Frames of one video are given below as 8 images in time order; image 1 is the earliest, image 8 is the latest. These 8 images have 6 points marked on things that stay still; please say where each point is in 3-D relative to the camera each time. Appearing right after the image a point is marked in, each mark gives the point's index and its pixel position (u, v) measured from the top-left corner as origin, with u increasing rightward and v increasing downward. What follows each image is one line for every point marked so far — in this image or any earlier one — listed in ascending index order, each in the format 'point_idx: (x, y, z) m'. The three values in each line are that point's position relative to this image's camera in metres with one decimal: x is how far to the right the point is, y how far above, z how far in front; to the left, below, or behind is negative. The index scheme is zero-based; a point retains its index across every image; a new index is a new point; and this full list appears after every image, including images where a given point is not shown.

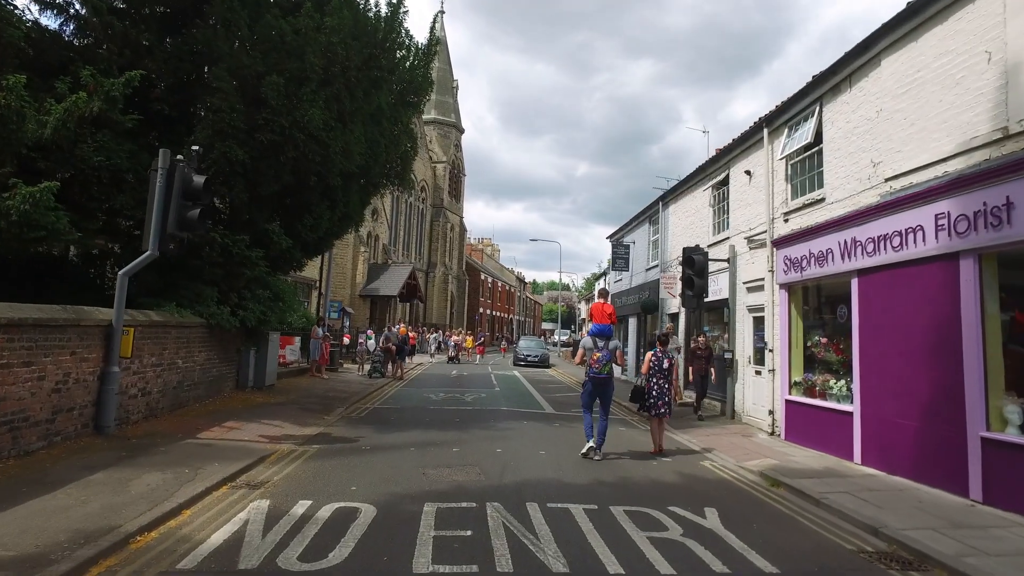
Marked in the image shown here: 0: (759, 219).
0: (+4.3, +1.2, +11.7) m
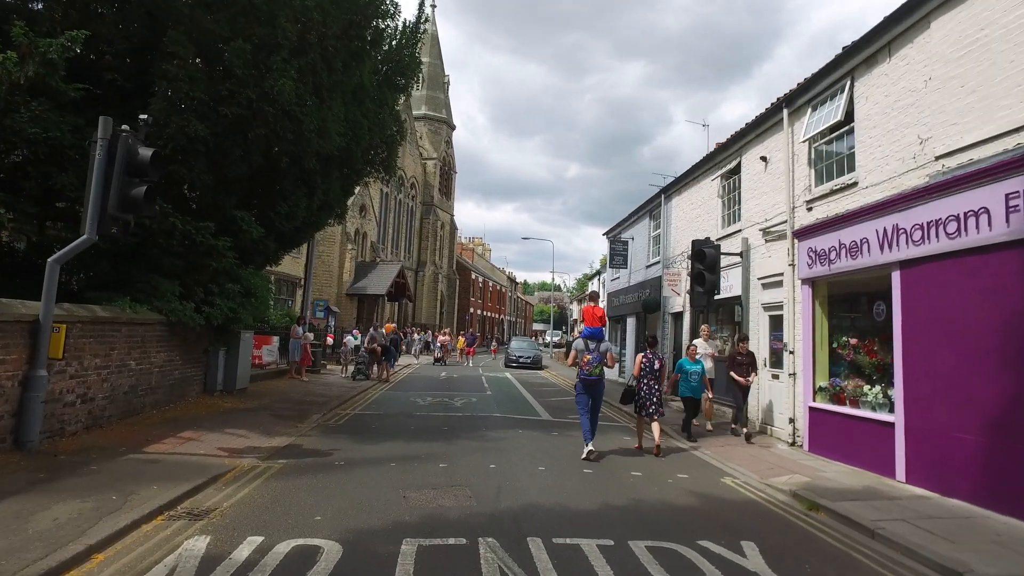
0: (+4.3, +1.3, +10.7) m
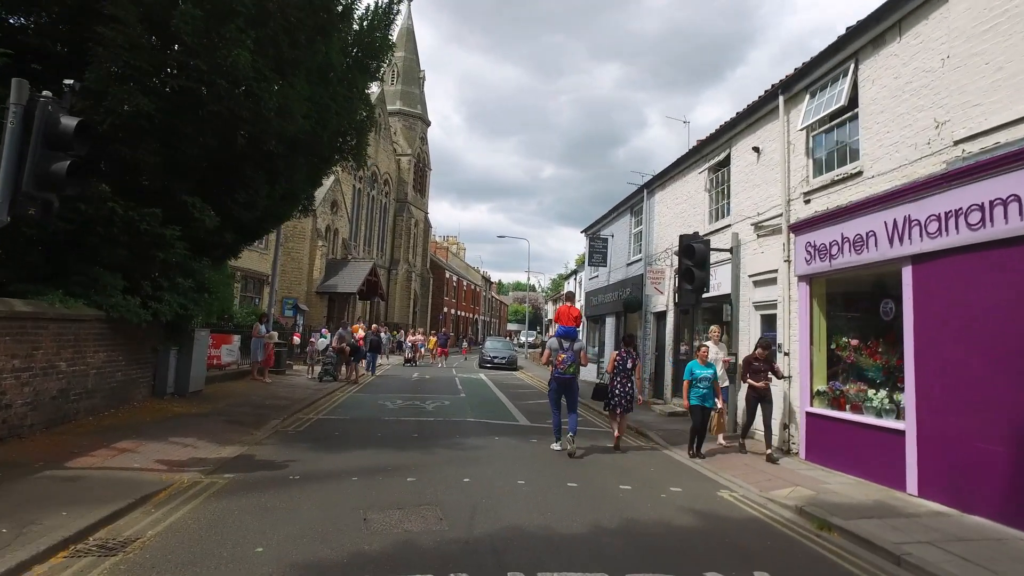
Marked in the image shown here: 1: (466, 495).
0: (+3.9, +1.3, +10.1) m
1: (-0.4, -1.9, +6.2) m
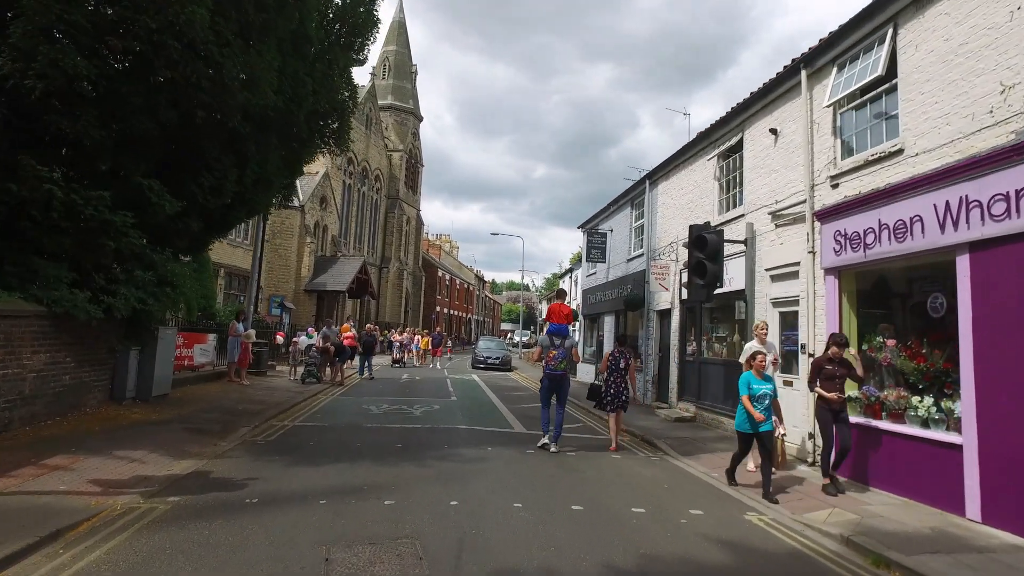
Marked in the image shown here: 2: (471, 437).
0: (+3.8, +1.4, +9.2) m
1: (-0.5, -1.8, +5.2) m
2: (-0.6, -2.2, +9.8) m
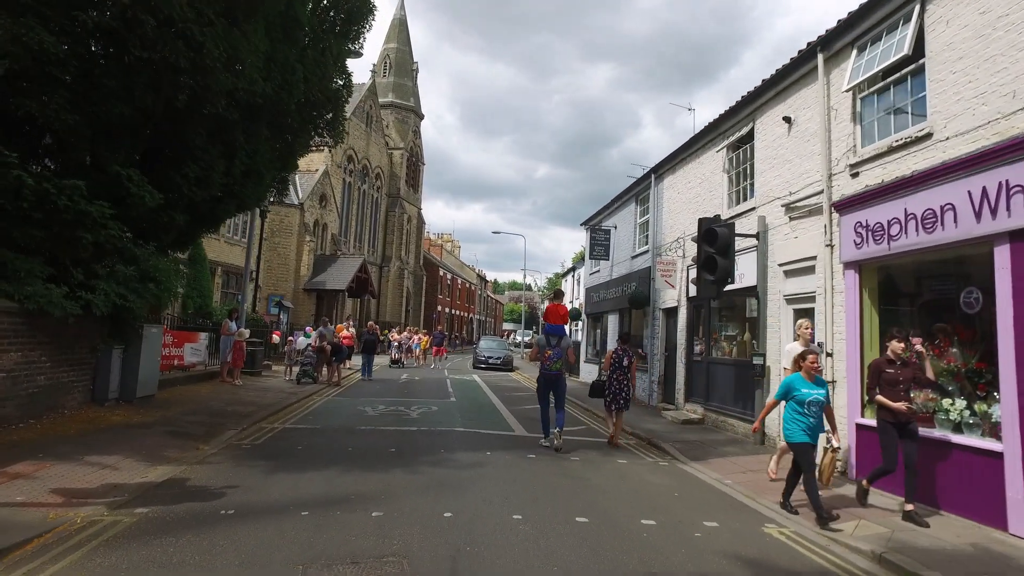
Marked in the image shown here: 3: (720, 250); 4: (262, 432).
0: (+3.9, +1.4, +8.7) m
1: (-0.5, -1.8, +4.8) m
2: (-0.6, -2.1, +9.4) m
3: (+2.9, +0.5, +9.4) m
4: (-3.4, -2.0, +9.2) m
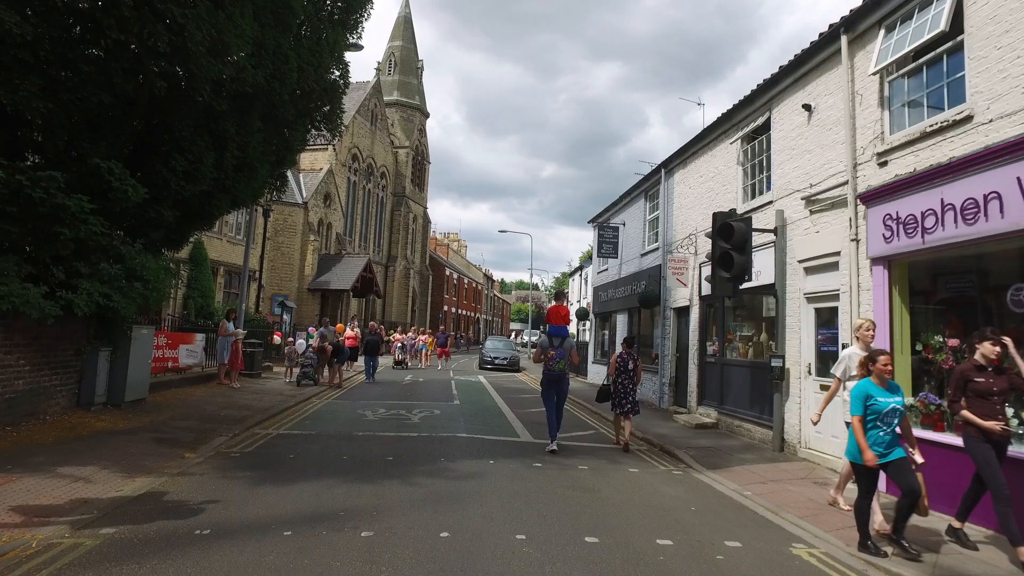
0: (+3.9, +1.5, +8.2) m
1: (-0.5, -1.8, +4.3) m
2: (-0.5, -2.1, +8.9) m
3: (+3.0, +0.6, +8.9) m
4: (-3.4, -2.0, +8.8) m
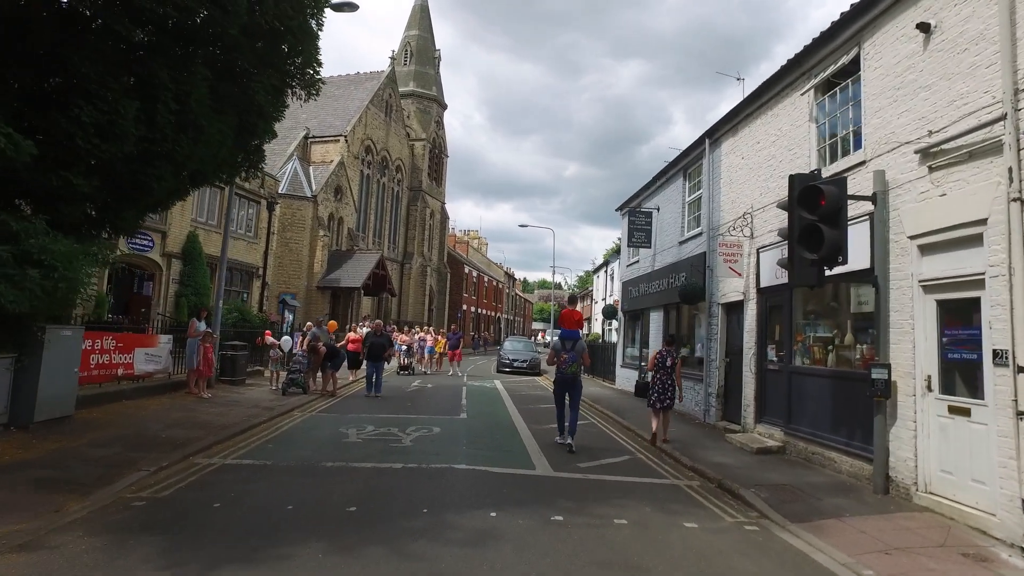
0: (+4.0, +1.6, +5.9) m
1: (-0.5, -1.6, +2.1) m
2: (-0.4, -2.0, +6.7) m
3: (+3.1, +0.7, +6.6) m
4: (-3.3, -1.9, +6.7) m
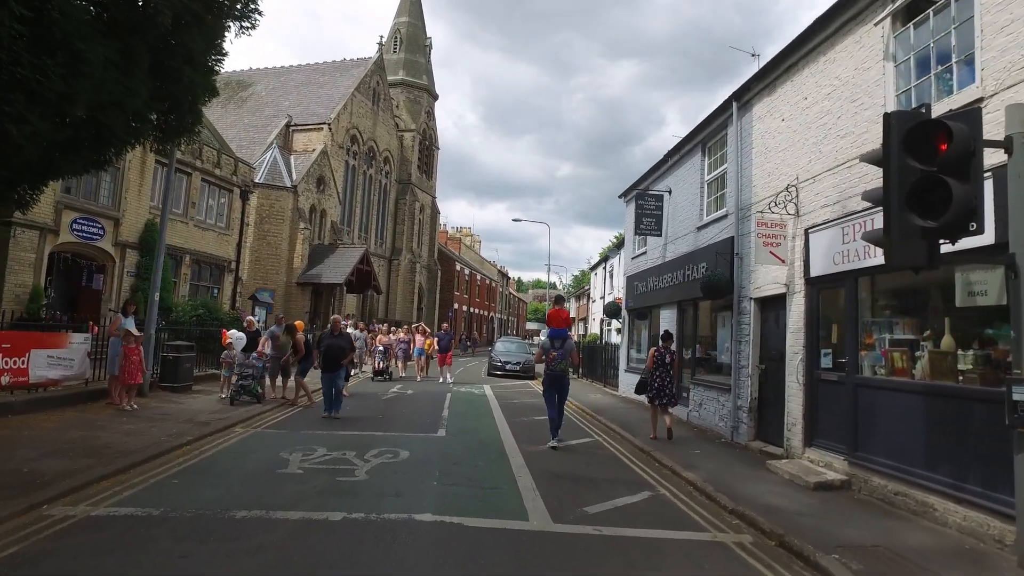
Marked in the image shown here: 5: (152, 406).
0: (+3.9, +1.7, +3.8) m
1: (-0.6, -1.5, 0.0) m
2: (-0.5, -1.8, +4.6) m
3: (+3.0, +0.8, +4.5) m
4: (-3.4, -1.7, +4.6) m
5: (-5.7, -1.8, +10.6) m
